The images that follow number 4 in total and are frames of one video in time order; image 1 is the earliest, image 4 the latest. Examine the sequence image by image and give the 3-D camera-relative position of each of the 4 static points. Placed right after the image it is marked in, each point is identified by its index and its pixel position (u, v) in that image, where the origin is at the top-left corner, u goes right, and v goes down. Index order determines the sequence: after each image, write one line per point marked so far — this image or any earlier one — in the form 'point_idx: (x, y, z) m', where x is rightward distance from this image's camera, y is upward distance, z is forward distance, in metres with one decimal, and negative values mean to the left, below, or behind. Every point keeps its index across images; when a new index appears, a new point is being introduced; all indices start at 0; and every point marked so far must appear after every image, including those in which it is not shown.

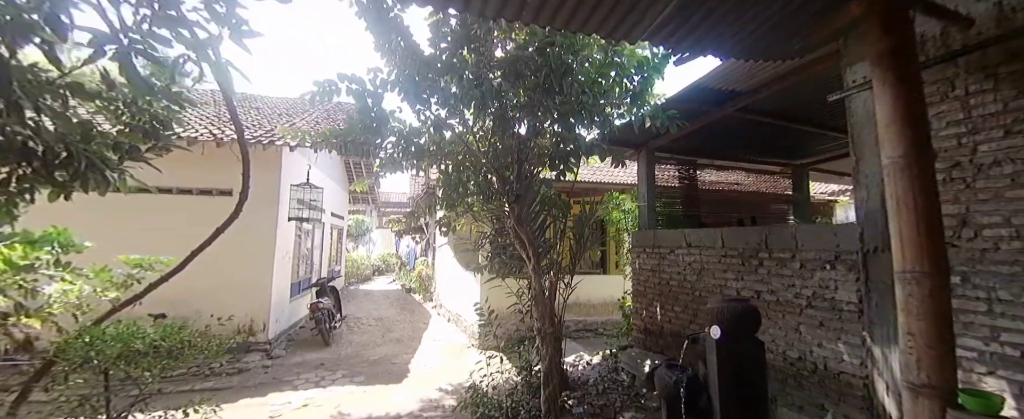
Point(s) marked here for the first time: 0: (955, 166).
0: (+2.8, +0.2, +2.3) m
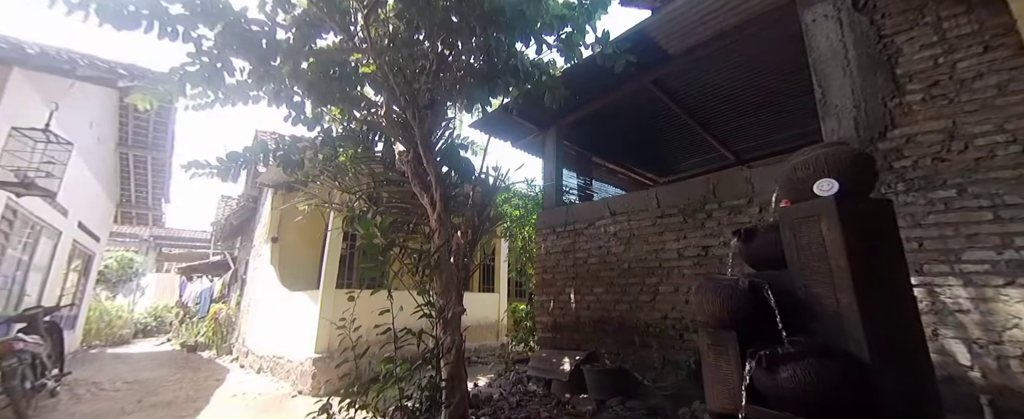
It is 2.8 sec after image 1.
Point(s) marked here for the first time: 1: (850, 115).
0: (+2.6, +0.8, +2.3) m
1: (+2.3, +0.7, +2.5) m
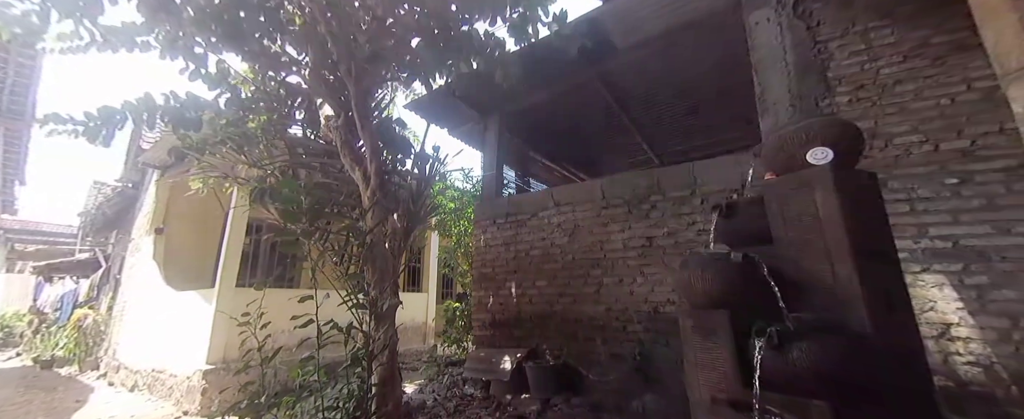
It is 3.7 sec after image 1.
0: (+2.4, +0.8, +2.5) m
1: (+2.0, +0.7, +2.6) m
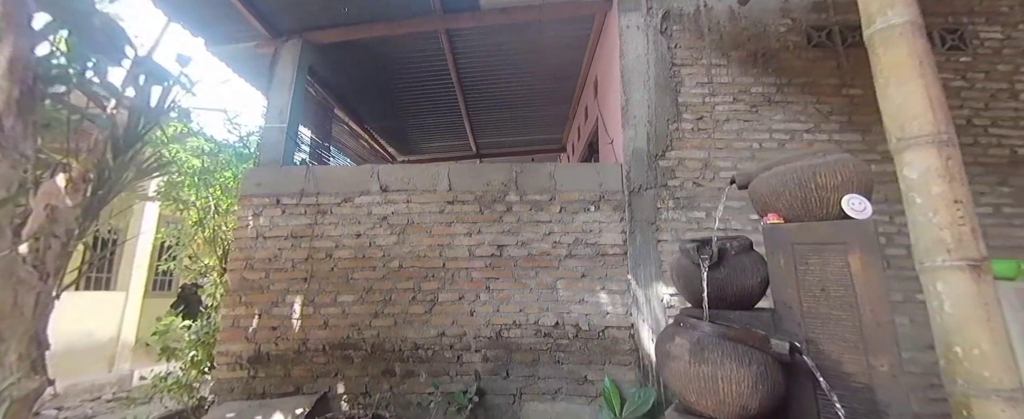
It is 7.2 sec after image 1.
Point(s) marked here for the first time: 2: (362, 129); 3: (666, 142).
0: (+1.4, +0.7, +2.6) m
1: (+1.0, +0.6, +2.6) m
2: (-2.1, +1.1, +5.2) m
3: (+1.1, +0.5, +2.6) m
